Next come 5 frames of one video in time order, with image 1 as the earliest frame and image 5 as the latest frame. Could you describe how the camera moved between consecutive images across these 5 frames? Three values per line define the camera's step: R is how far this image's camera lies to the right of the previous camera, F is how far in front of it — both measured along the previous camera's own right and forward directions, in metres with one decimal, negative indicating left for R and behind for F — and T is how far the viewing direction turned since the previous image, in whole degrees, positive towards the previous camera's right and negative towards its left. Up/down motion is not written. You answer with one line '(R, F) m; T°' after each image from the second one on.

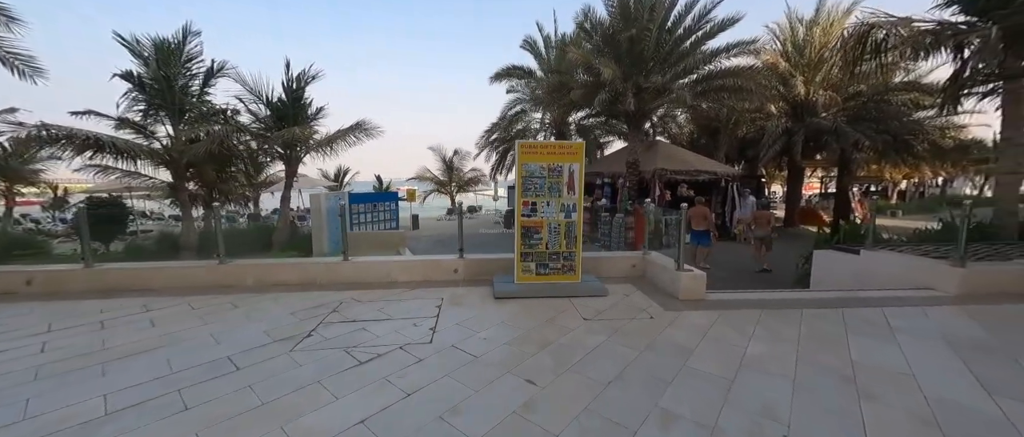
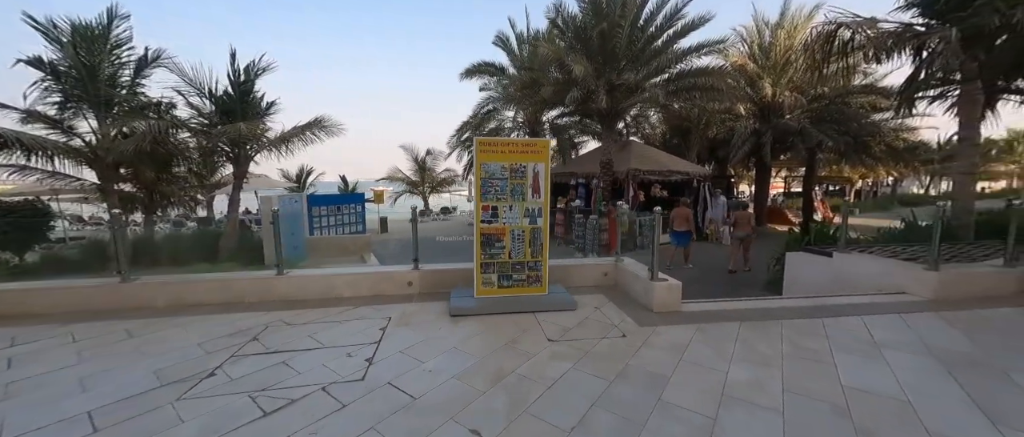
(+0.2, +0.4) m; +4°
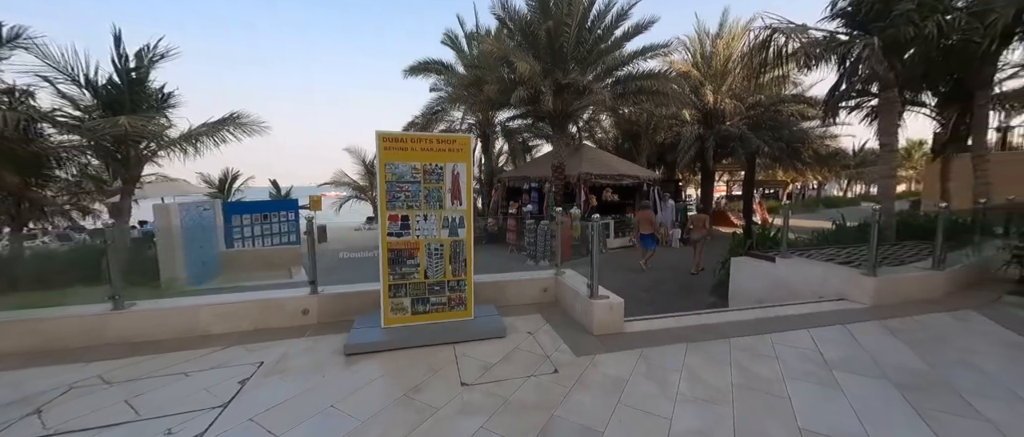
(+0.3, +0.5) m; +6°
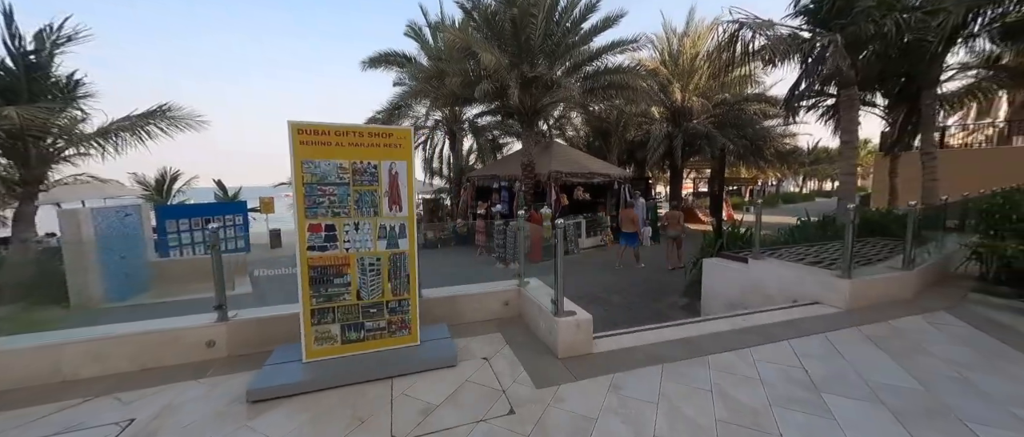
(+0.2, +0.4) m; +4°
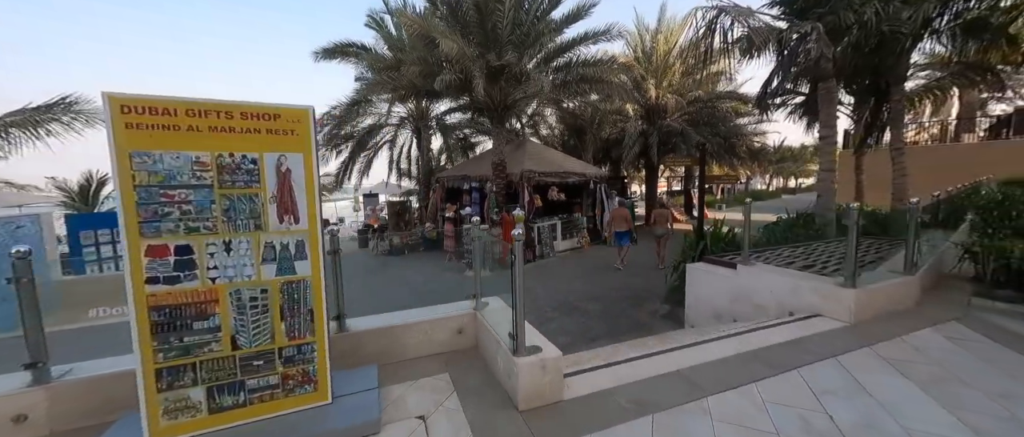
(+0.2, +0.6) m; +3°
